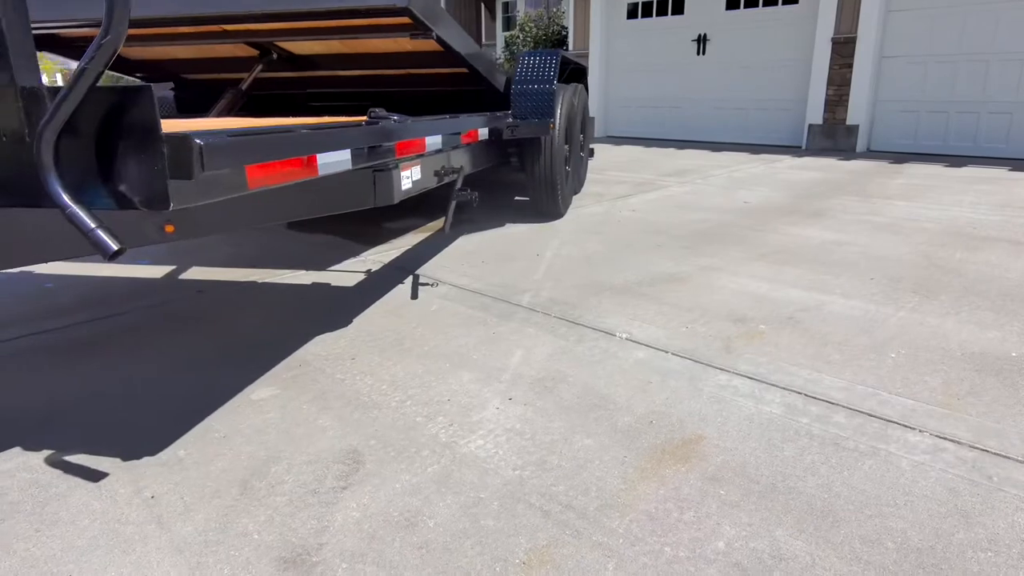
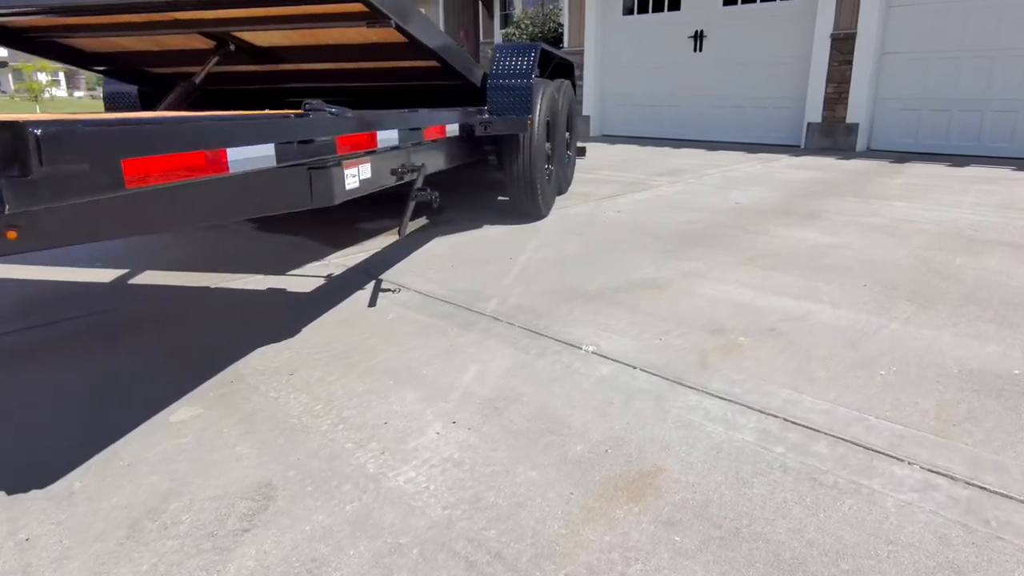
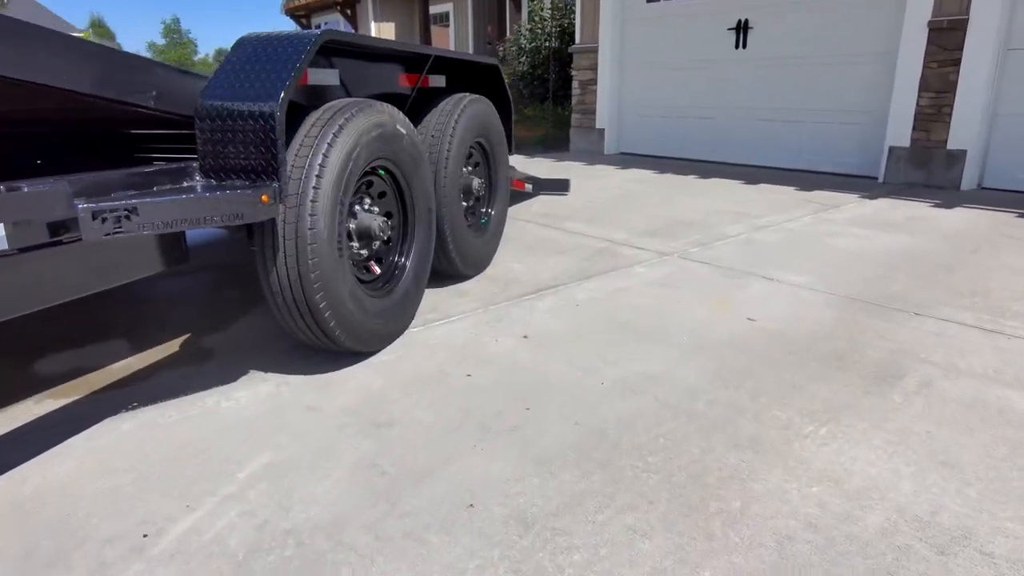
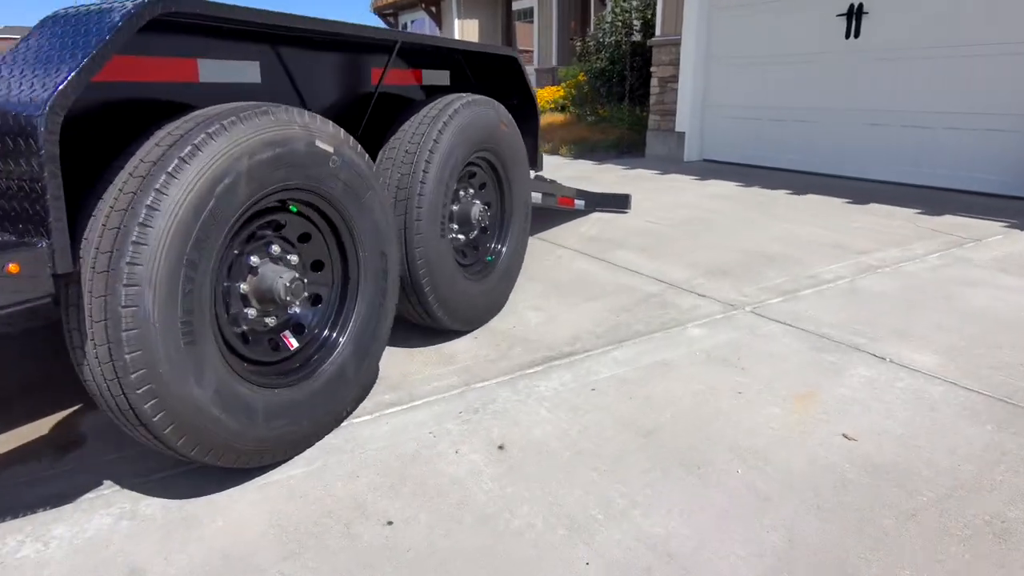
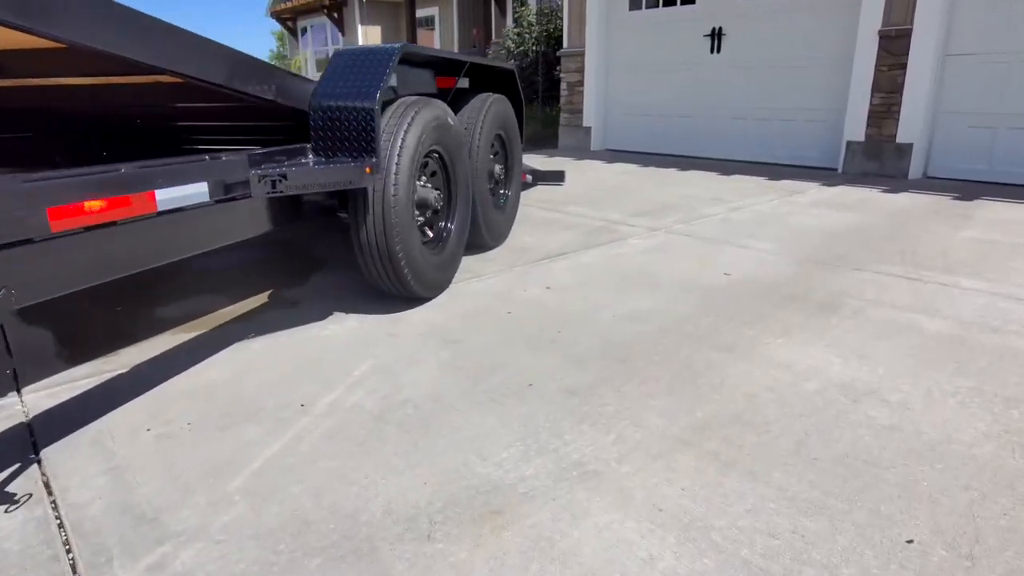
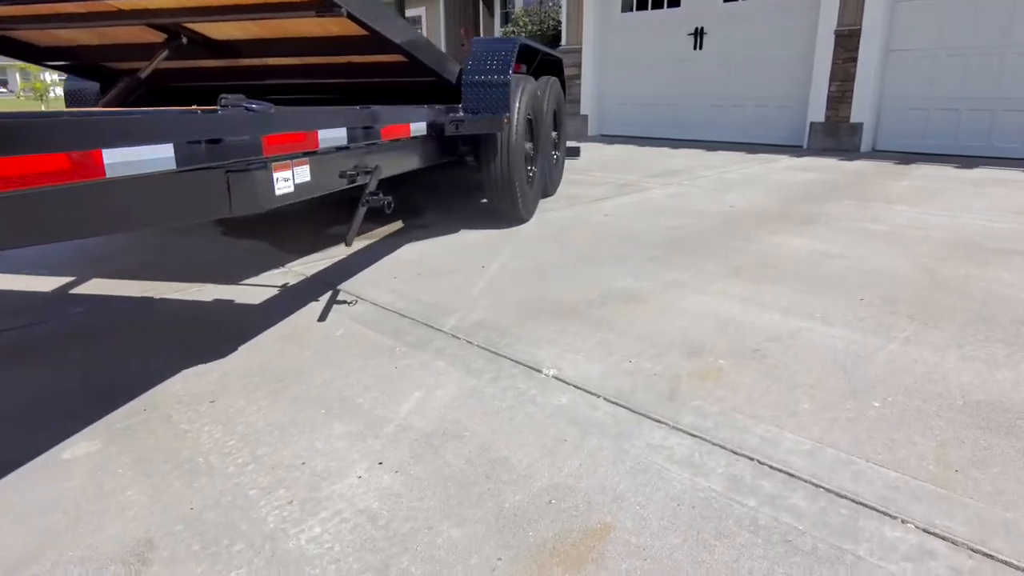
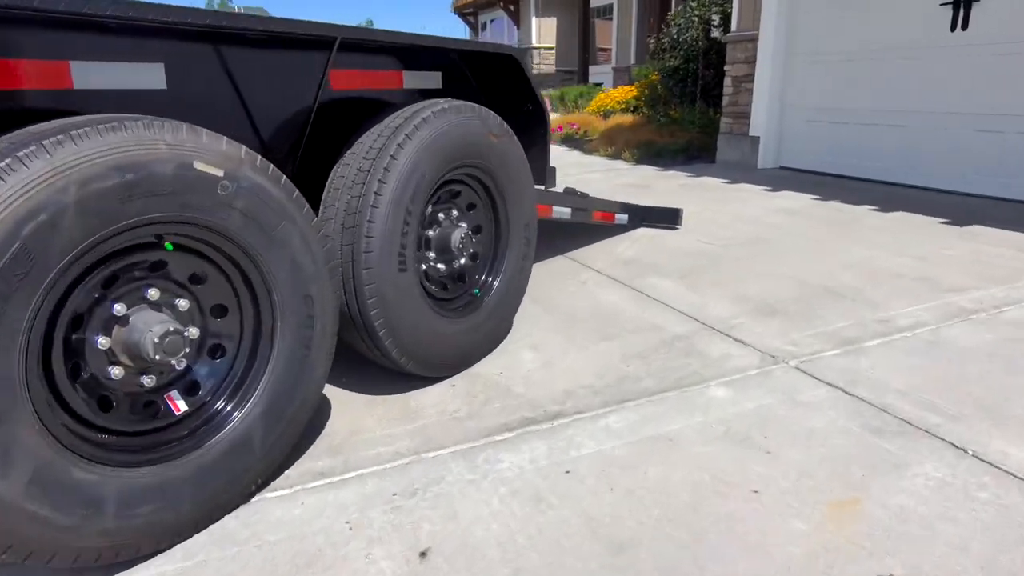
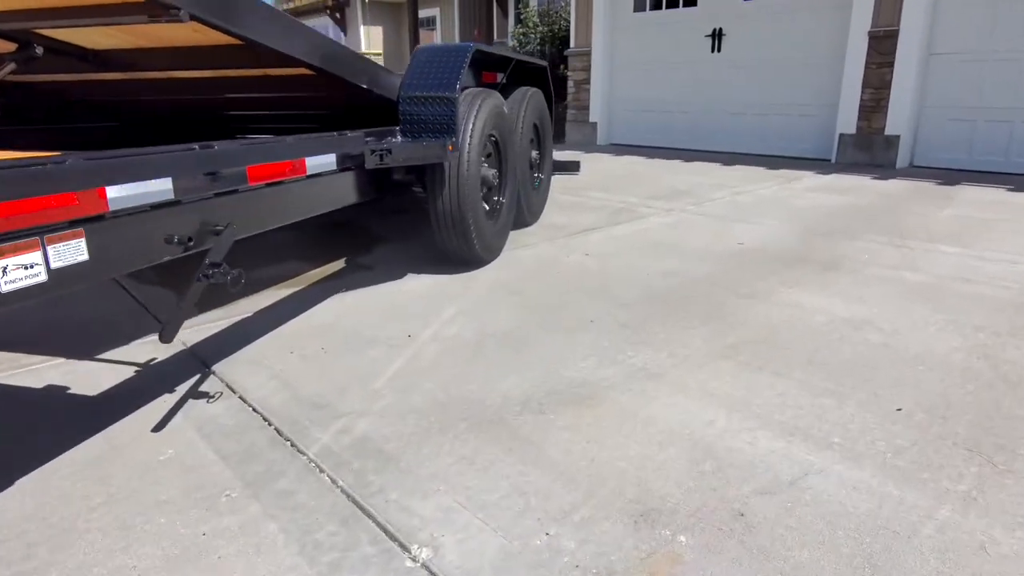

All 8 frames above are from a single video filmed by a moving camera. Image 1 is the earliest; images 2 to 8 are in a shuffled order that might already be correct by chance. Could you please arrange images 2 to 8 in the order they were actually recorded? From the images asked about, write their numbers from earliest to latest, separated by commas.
2, 6, 8, 5, 3, 4, 7
